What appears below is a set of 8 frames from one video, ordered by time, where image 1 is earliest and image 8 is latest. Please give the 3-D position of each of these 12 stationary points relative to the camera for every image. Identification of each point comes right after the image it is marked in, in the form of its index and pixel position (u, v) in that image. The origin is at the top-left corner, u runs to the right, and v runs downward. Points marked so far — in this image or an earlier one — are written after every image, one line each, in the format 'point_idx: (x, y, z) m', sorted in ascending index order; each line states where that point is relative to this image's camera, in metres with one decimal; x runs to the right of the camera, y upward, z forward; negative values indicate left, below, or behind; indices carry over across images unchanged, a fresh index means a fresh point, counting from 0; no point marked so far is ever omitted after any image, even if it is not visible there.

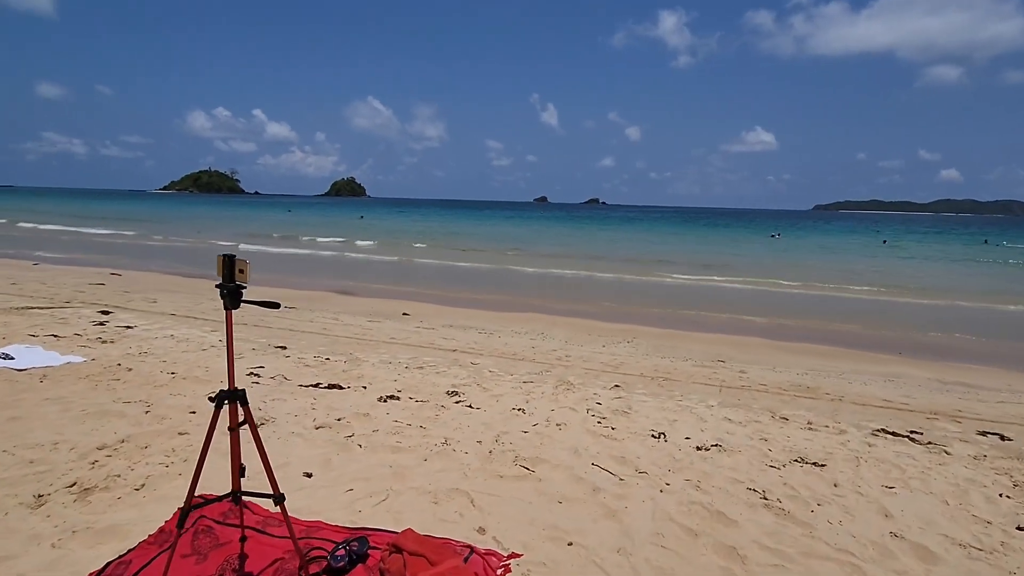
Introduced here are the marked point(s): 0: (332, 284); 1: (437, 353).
0: (-5.4, +0.2, +16.4) m
1: (-1.2, -1.0, +8.3) m
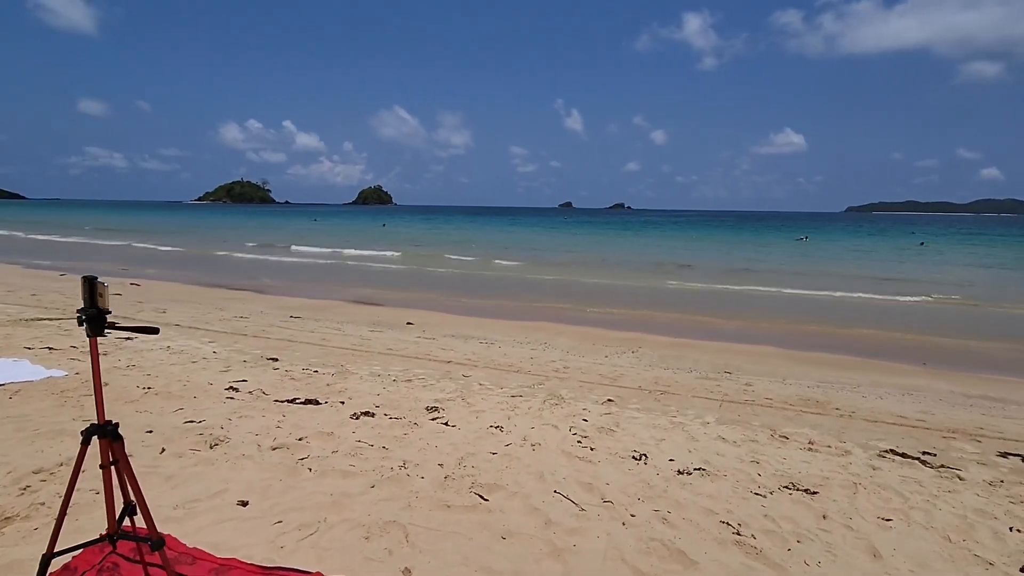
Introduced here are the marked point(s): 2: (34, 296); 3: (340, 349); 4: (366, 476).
0: (-5.1, -0.1, +16.5) m
1: (-1.2, -1.2, +8.1) m
2: (-12.3, -0.2, +13.8) m
3: (-2.9, -1.0, +9.0) m
4: (-1.1, -1.3, +3.7) m
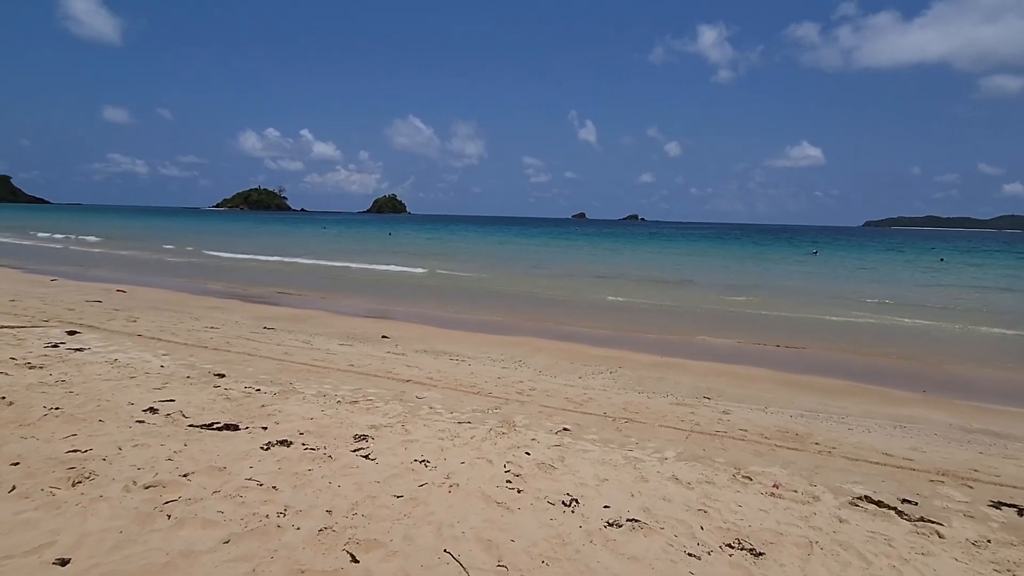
0: (-5.5, -0.4, +16.1) m
1: (-1.8, -1.4, +7.6) m
2: (-12.7, -0.3, +13.6) m
3: (-3.4, -1.2, +8.6) m
4: (-1.7, -1.4, +3.2) m
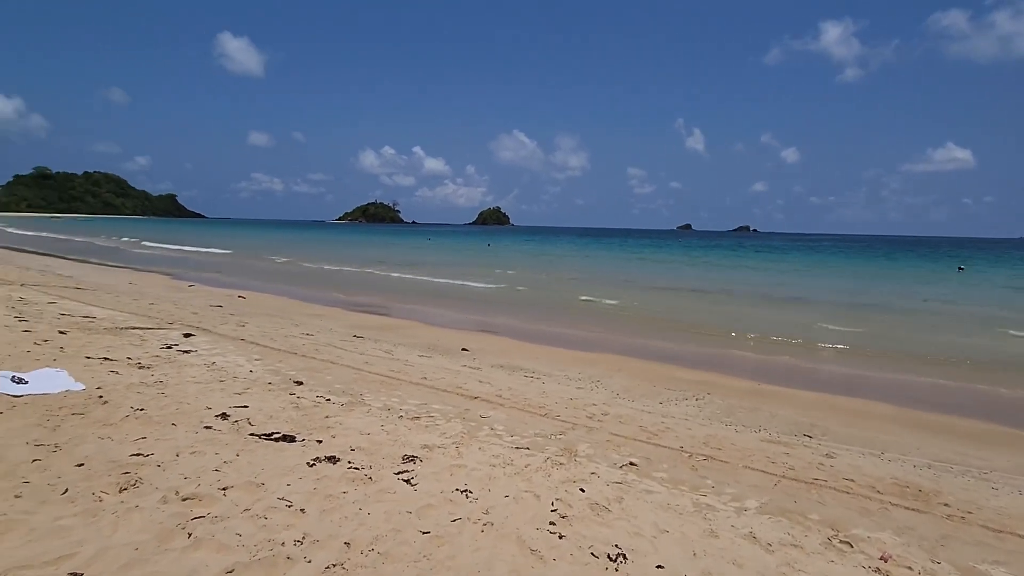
0: (-2.9, -0.7, +16.5) m
1: (-0.8, -1.6, +7.5) m
2: (-10.4, -0.5, +15.4) m
3: (-2.3, -1.4, +8.7) m
4: (-1.6, -1.5, +3.1) m
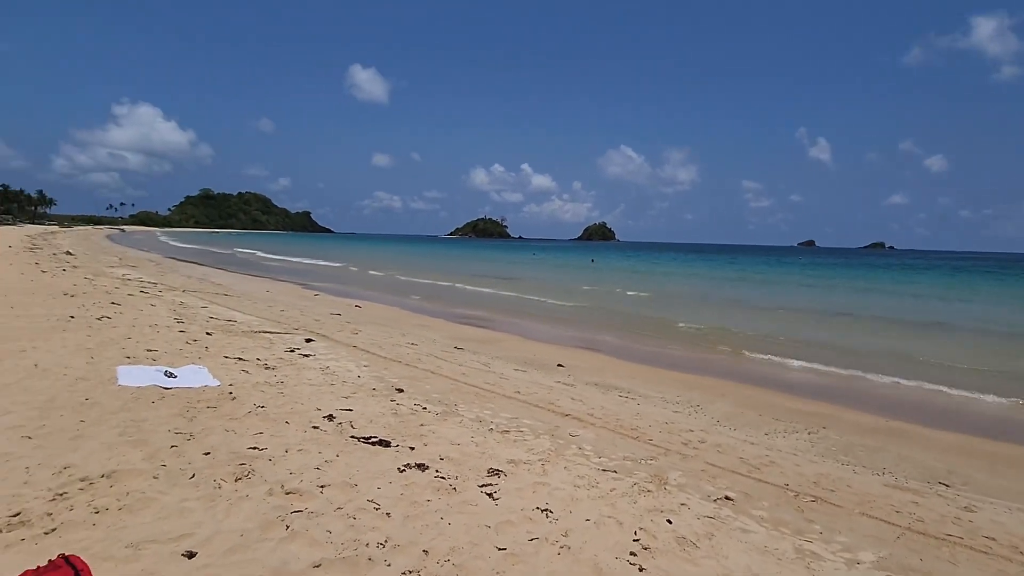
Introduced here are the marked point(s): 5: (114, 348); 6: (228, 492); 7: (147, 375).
0: (+0.2, -1.2, +16.7) m
1: (+0.4, -1.8, +7.5) m
2: (-7.4, -0.7, +17.1) m
3: (-0.7, -1.7, +9.0) m
4: (-1.1, -1.6, +3.3) m
5: (-5.7, -0.9, +7.7) m
6: (-2.0, -1.5, +3.8) m
7: (-4.4, -1.0, +6.4) m
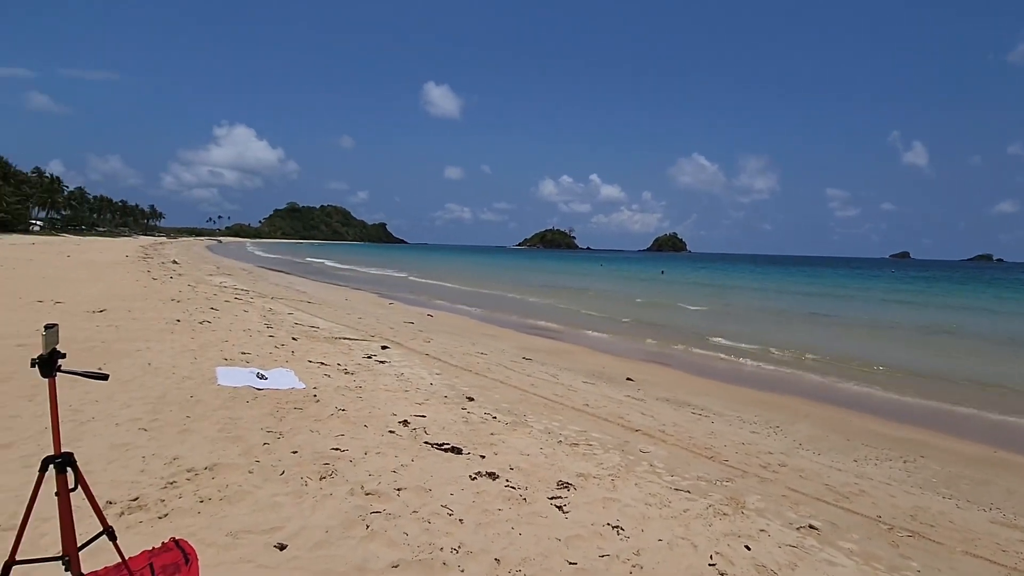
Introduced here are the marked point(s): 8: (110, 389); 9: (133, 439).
0: (+2.3, -1.5, +16.6) m
1: (+1.4, -2.0, +7.4) m
2: (-5.2, -1.0, +17.9) m
3: (+0.4, -1.8, +9.0) m
4: (-0.7, -1.7, +3.5) m
5: (-4.7, -1.0, +8.4) m
6: (-1.5, -1.5, +4.1) m
7: (-3.5, -1.1, +7.0) m
8: (-4.4, -1.1, +5.9) m
9: (-3.3, -1.3, +4.7) m
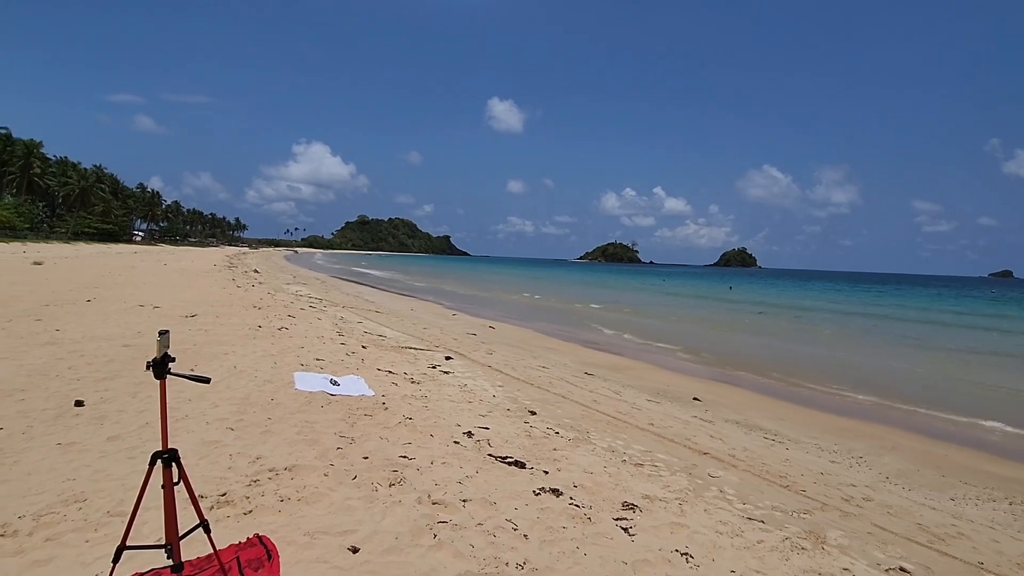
0: (+4.2, -2.0, +16.2) m
1: (+2.2, -2.2, +7.2) m
2: (-3.1, -1.4, +18.4) m
3: (+1.4, -2.1, +8.9) m
4: (-0.3, -1.8, +3.5) m
5: (-3.7, -1.1, +8.9) m
6: (-1.0, -1.6, +4.2) m
7: (-2.7, -1.3, +7.3) m
8: (-3.7, -1.2, +6.3) m
9: (-2.7, -1.4, +5.0) m
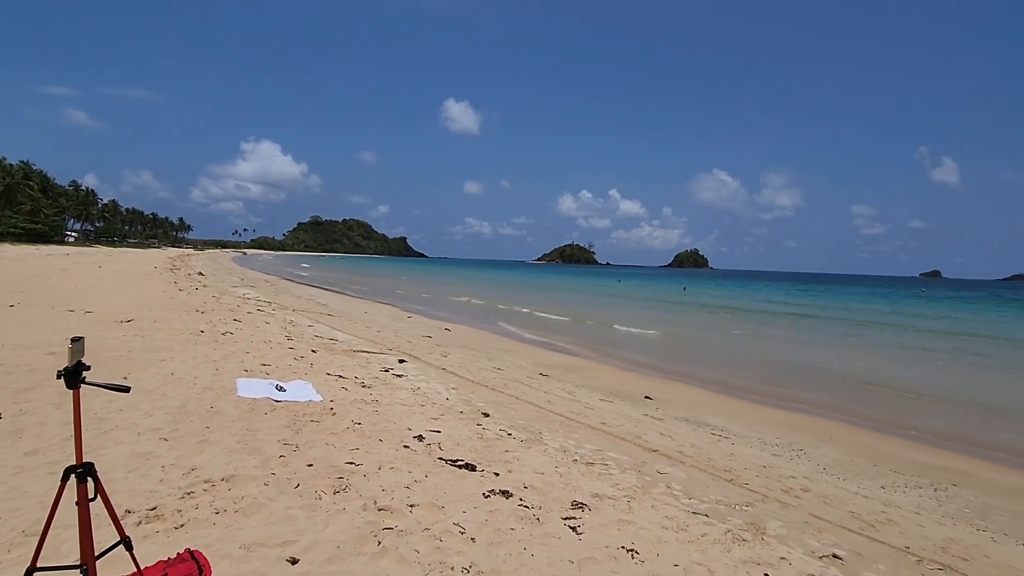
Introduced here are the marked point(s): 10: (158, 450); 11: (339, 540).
0: (+2.8, -2.0, +16.5) m
1: (+1.6, -2.2, +7.3) m
2: (-4.6, -1.4, +18.1) m
3: (+0.7, -2.1, +9.0) m
4: (-0.6, -1.8, +3.4) m
5: (-4.4, -1.2, +8.5) m
6: (-1.4, -1.6, +4.1) m
7: (-3.3, -1.3, +7.1) m
8: (-4.3, -1.2, +6.0) m
9: (-3.2, -1.4, +4.8) m
10: (-3.1, -1.4, +4.7) m
11: (-1.2, -1.7, +3.6) m
